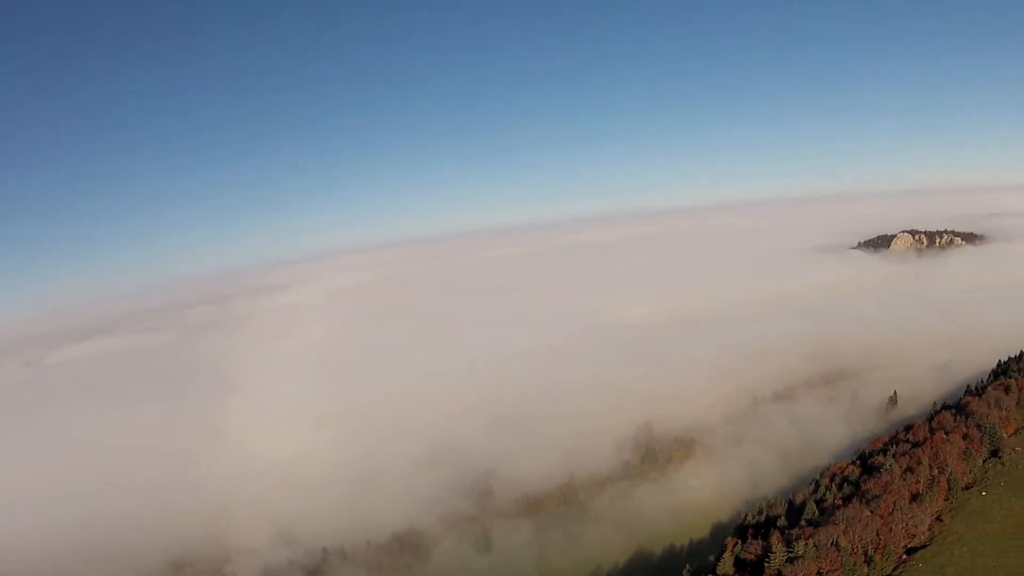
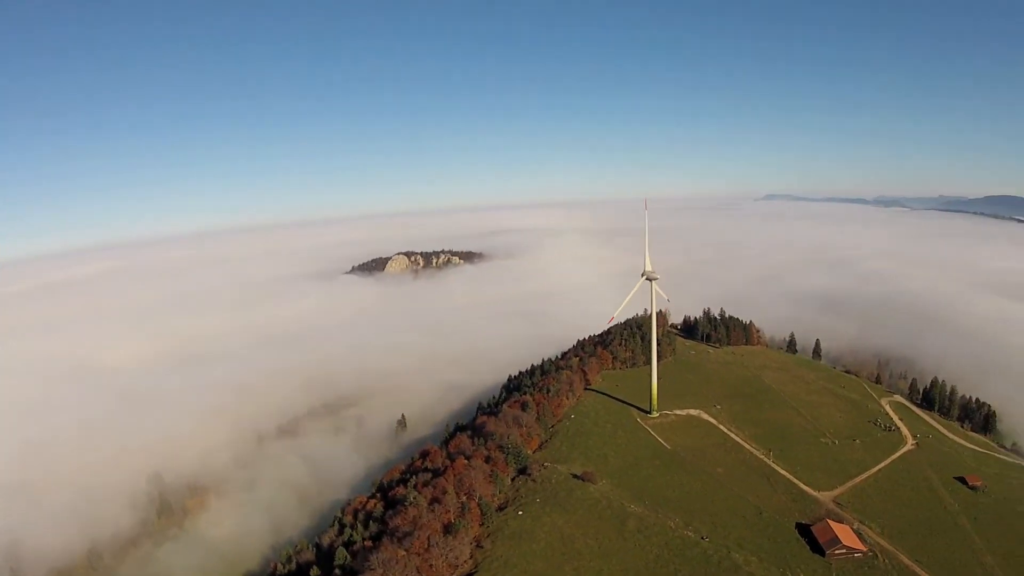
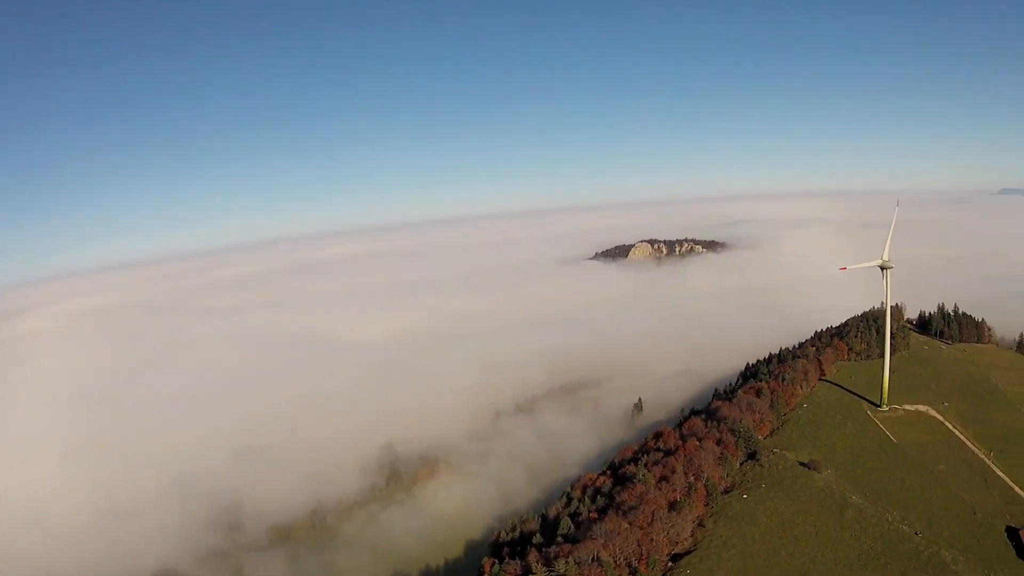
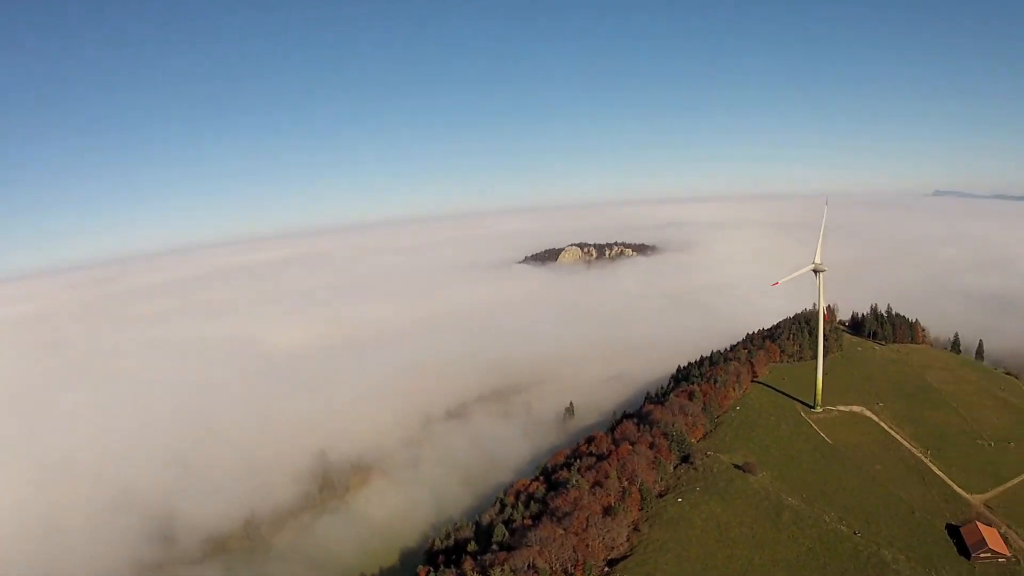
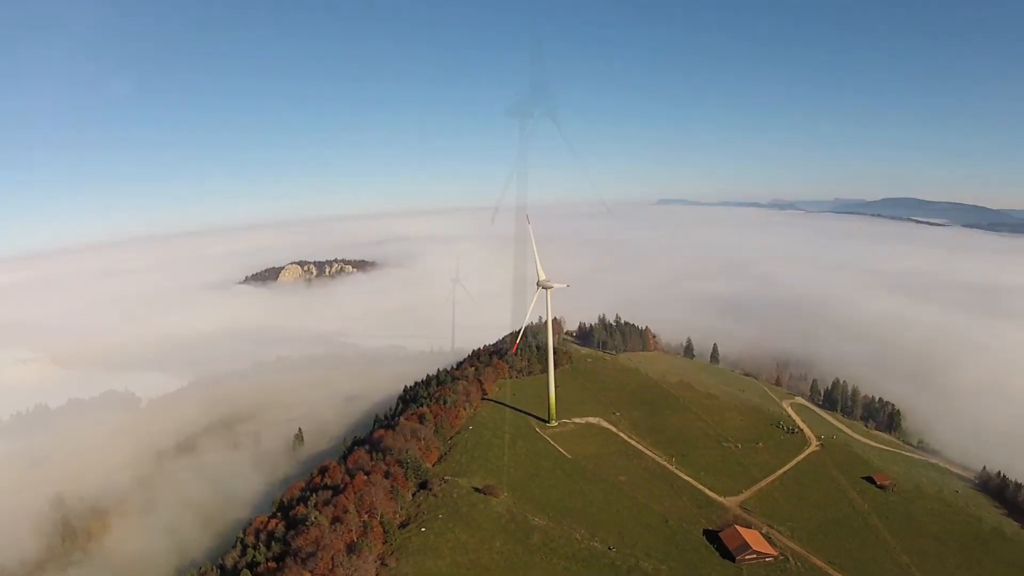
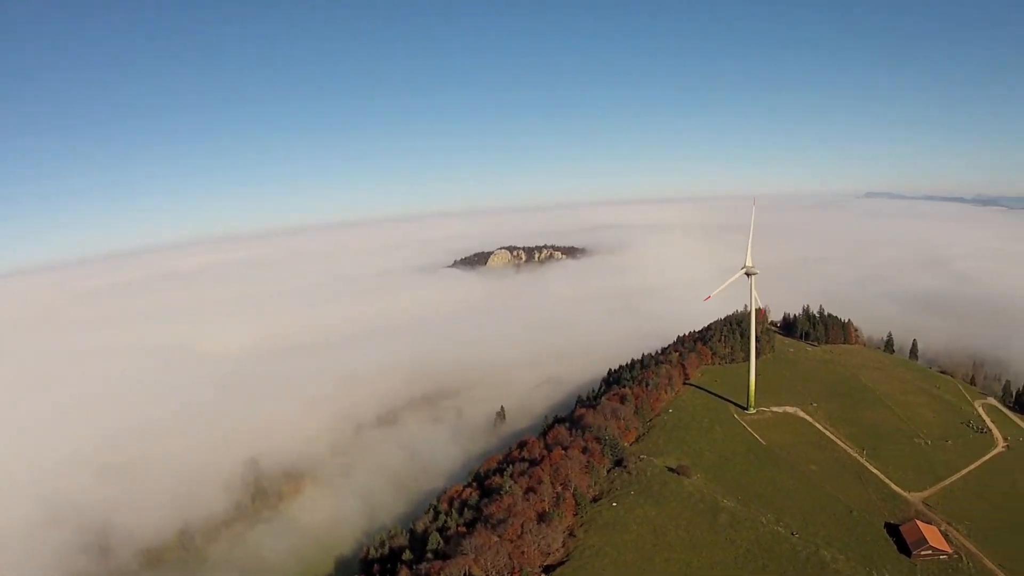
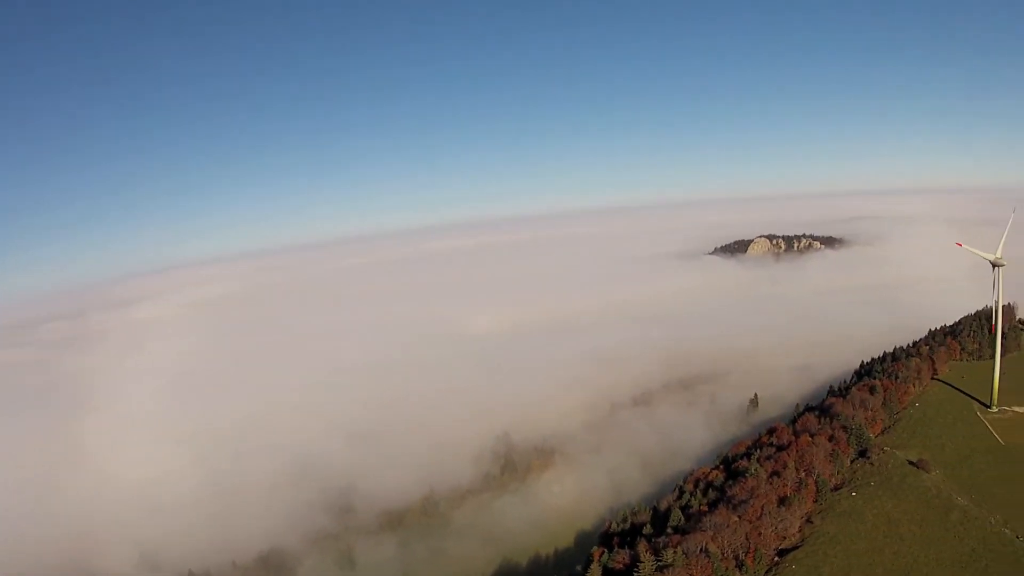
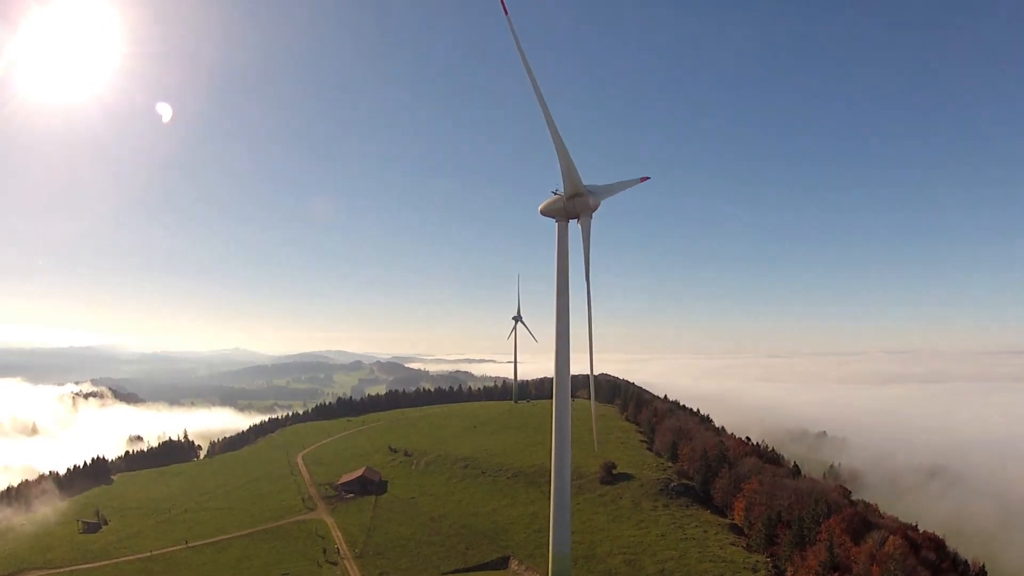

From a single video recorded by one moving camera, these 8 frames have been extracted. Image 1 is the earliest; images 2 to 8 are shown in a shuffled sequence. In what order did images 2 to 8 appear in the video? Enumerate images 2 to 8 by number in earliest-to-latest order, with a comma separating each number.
7, 3, 4, 6, 2, 5, 8
